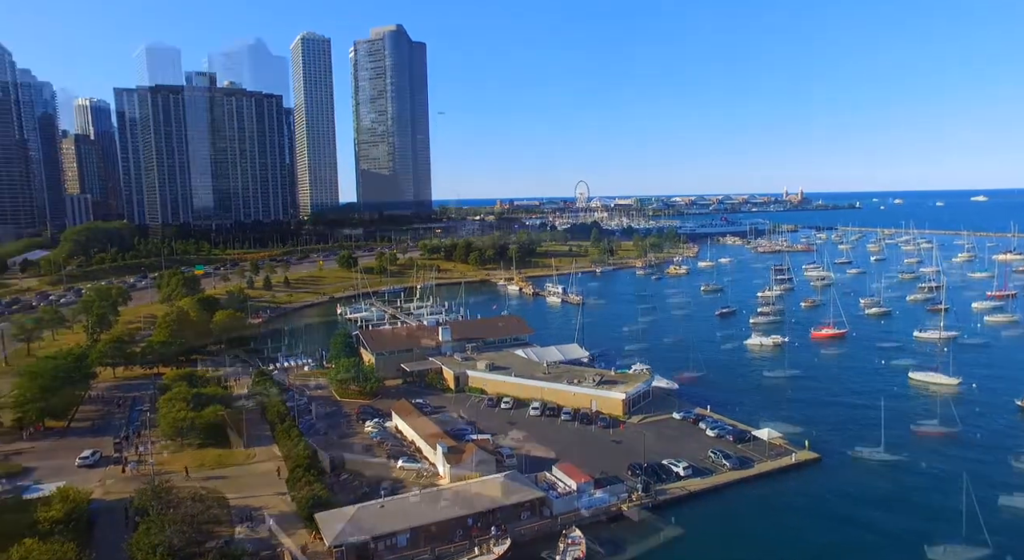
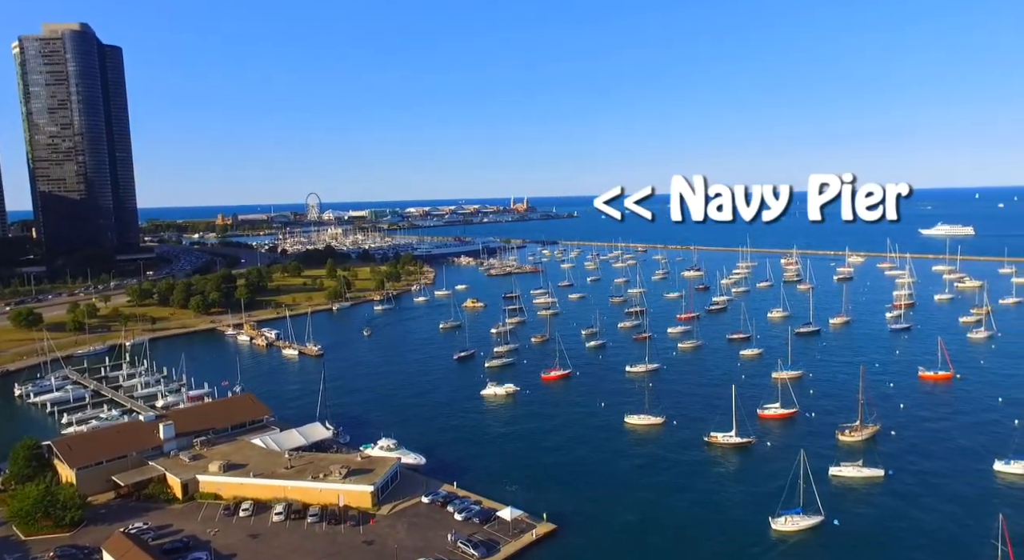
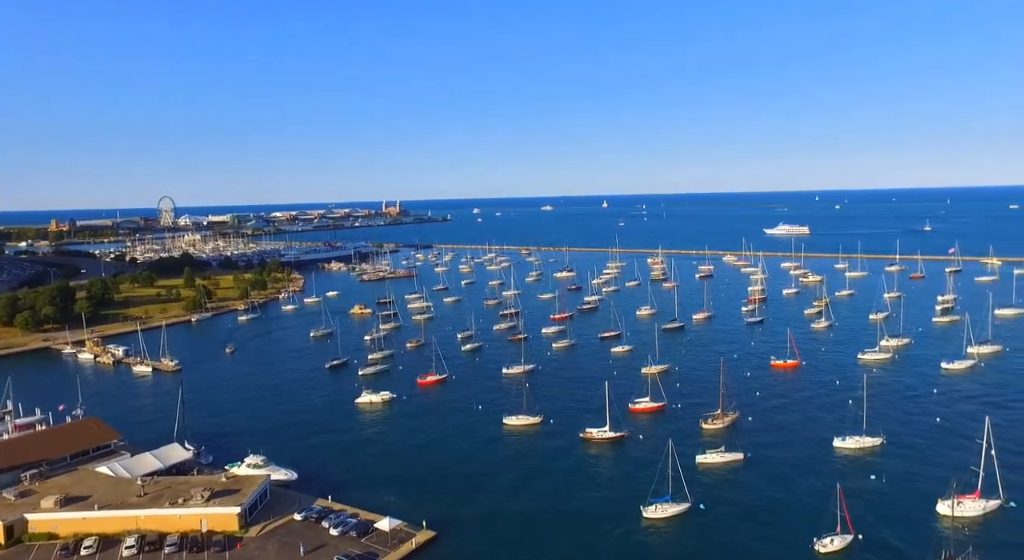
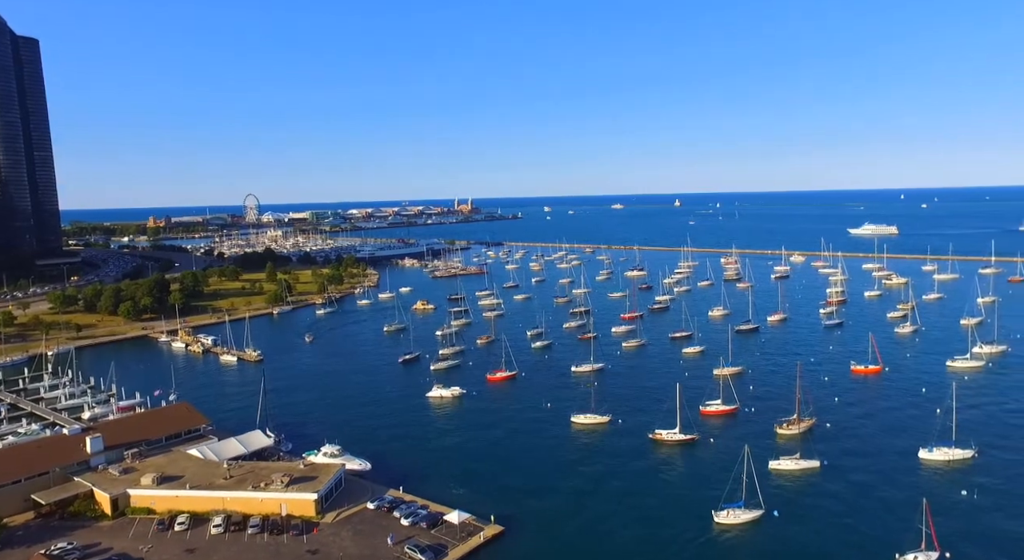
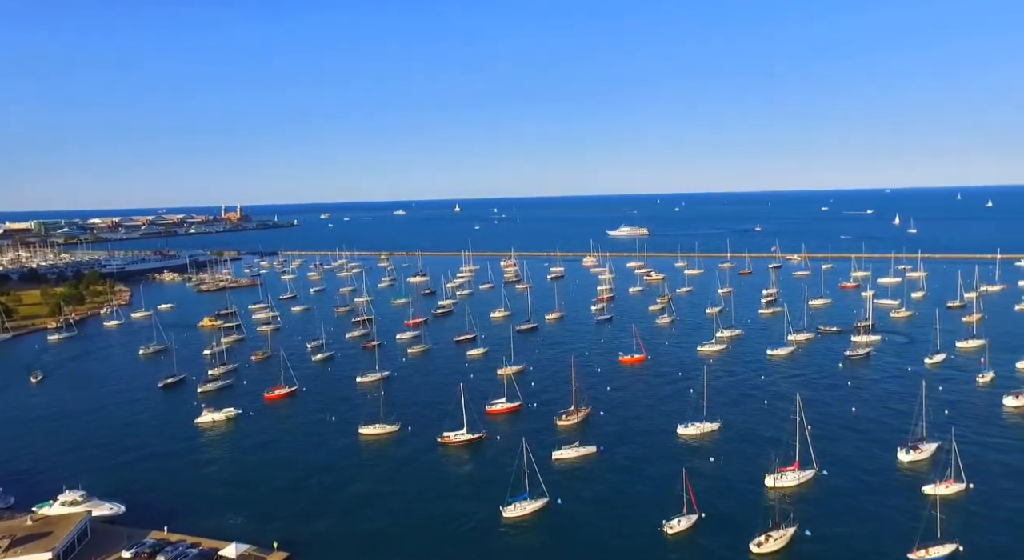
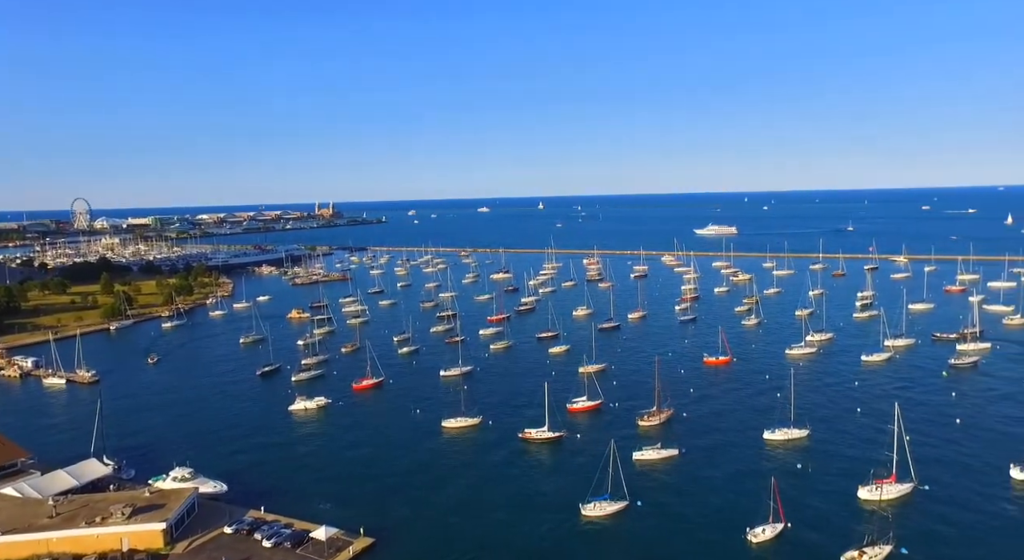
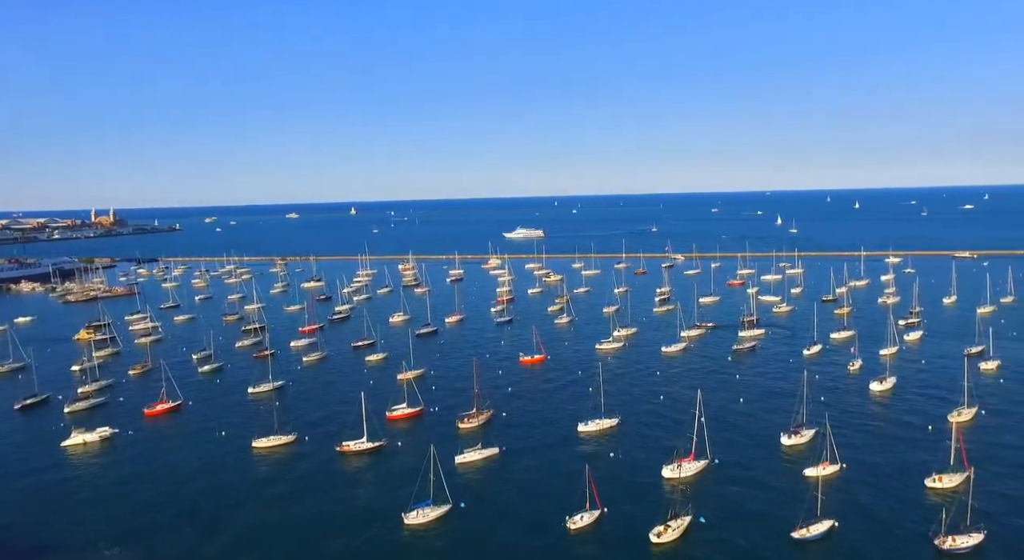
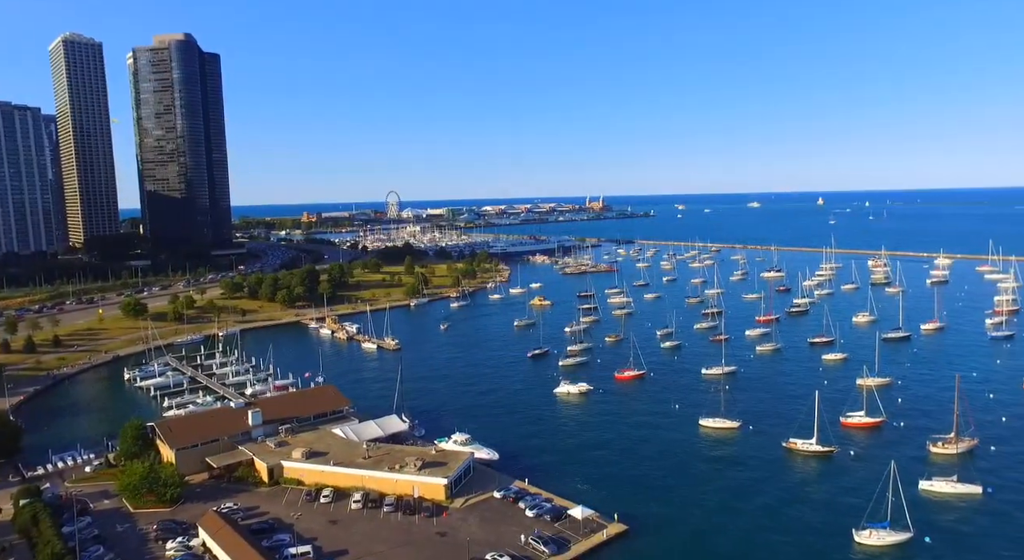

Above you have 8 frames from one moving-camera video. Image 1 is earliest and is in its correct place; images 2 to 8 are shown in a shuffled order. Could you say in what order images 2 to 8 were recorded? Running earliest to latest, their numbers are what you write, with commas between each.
8, 2, 4, 3, 6, 5, 7
